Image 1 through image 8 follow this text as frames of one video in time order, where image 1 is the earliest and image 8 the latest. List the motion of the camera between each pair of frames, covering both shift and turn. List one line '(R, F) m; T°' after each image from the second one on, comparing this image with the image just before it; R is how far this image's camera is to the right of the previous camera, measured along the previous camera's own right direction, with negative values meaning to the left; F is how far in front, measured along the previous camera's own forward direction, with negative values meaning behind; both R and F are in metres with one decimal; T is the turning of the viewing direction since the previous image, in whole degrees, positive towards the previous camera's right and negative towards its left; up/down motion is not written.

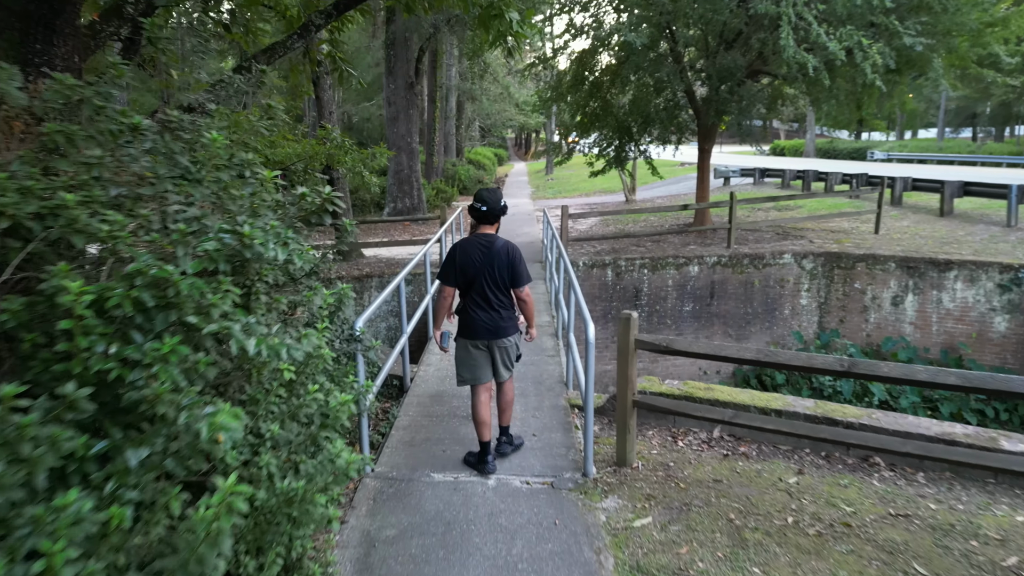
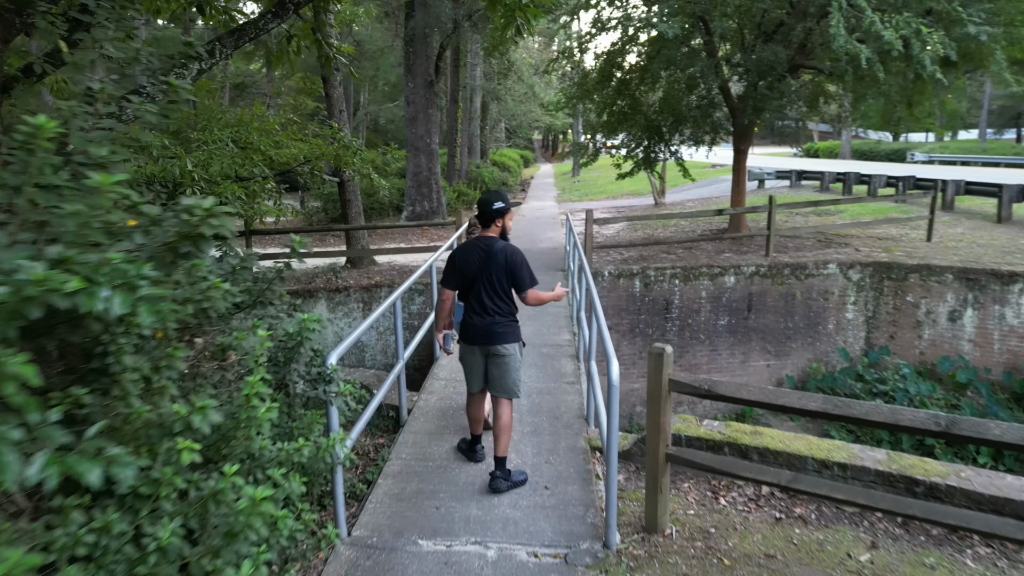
(+0.1, +0.7) m; -2°
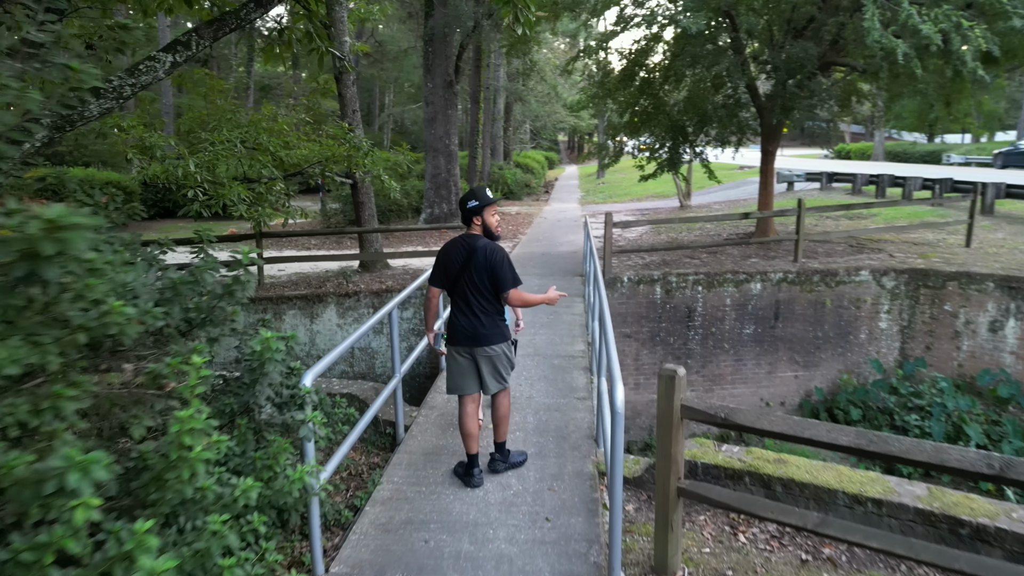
(+0.1, +0.3) m; -2°
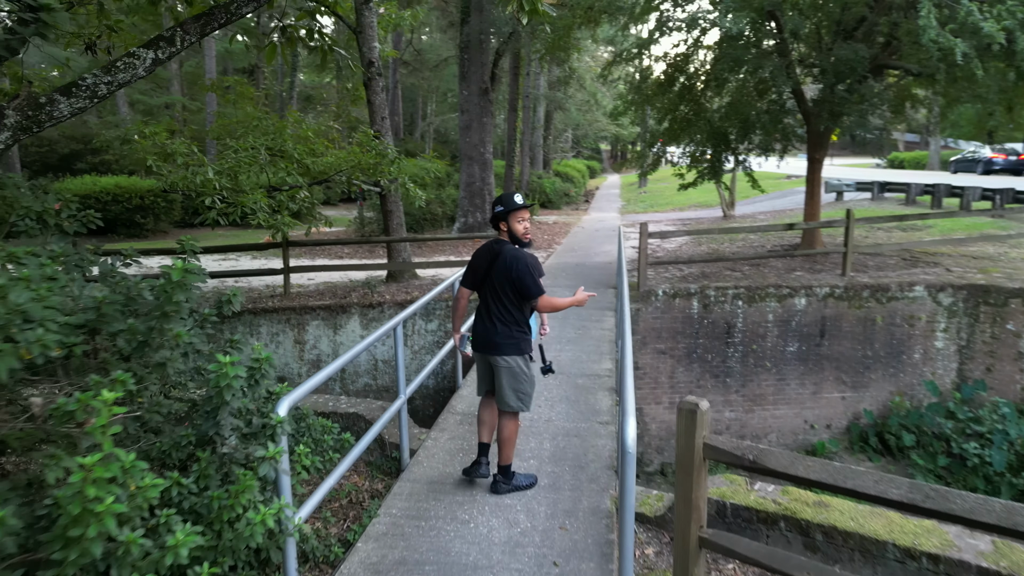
(+0.1, +0.3) m; -3°
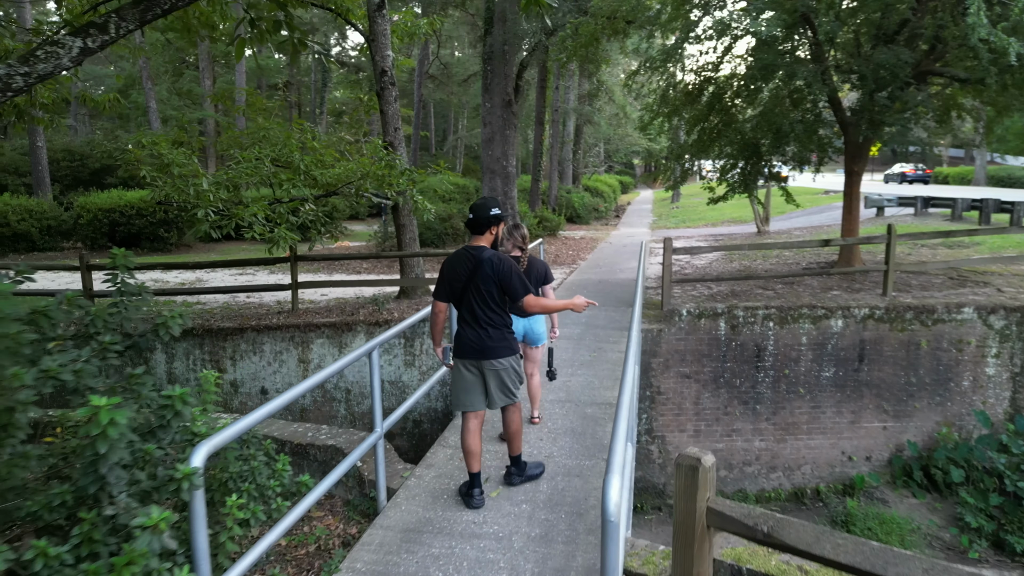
(+0.2, +0.4) m; -3°
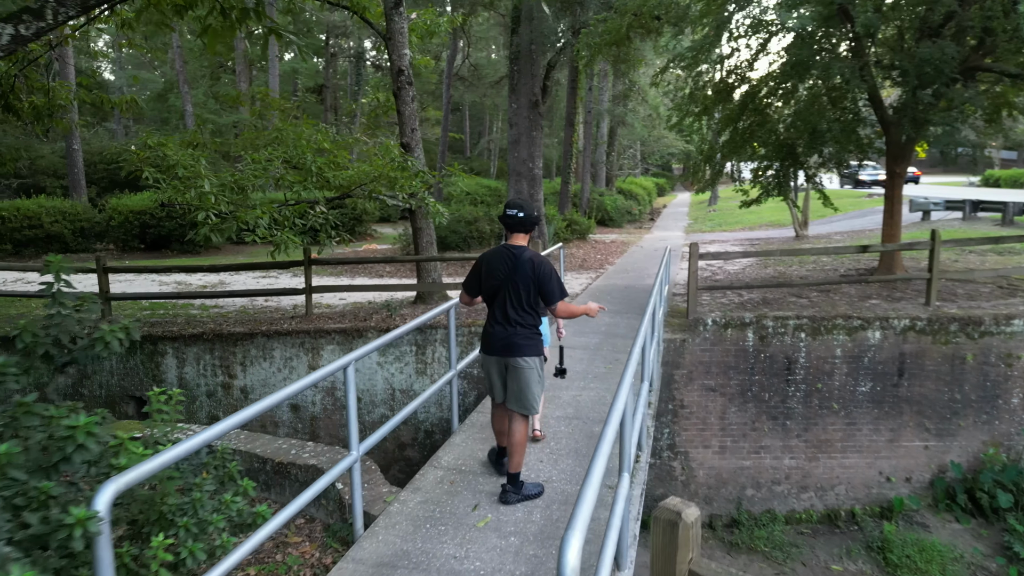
(+0.2, +0.3) m; -3°
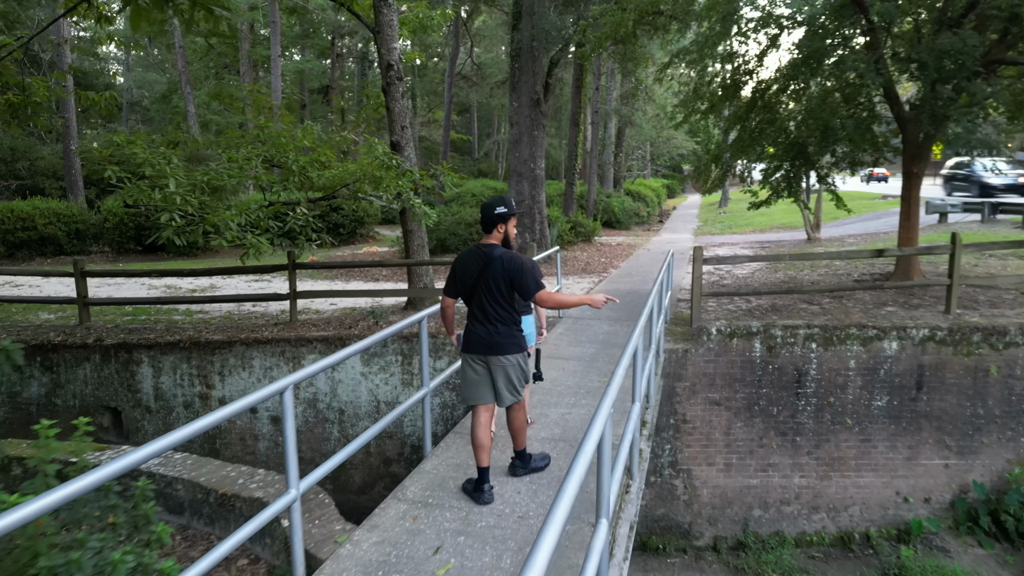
(+0.2, +0.4) m; -1°
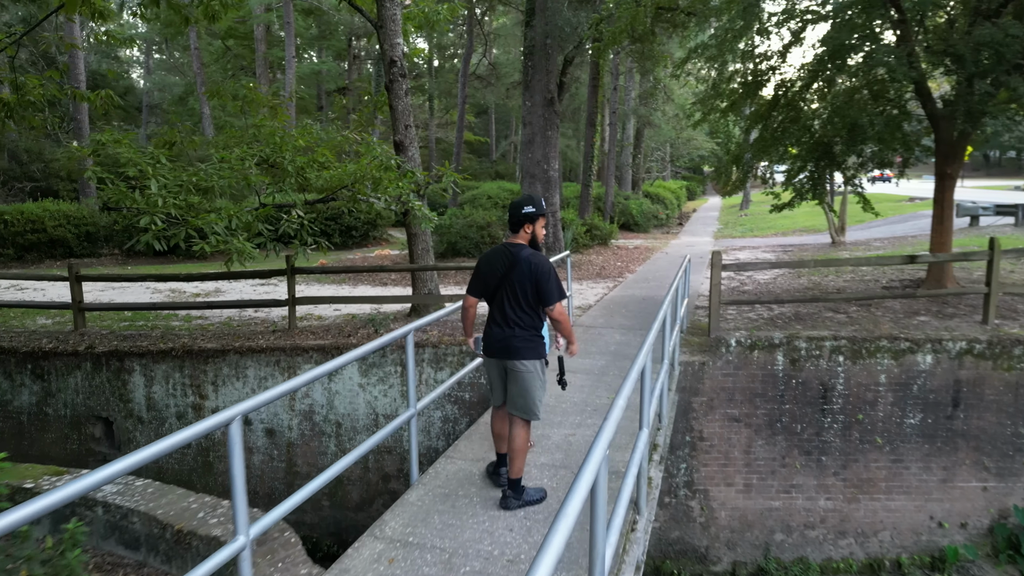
(+0.1, +0.4) m; -1°
